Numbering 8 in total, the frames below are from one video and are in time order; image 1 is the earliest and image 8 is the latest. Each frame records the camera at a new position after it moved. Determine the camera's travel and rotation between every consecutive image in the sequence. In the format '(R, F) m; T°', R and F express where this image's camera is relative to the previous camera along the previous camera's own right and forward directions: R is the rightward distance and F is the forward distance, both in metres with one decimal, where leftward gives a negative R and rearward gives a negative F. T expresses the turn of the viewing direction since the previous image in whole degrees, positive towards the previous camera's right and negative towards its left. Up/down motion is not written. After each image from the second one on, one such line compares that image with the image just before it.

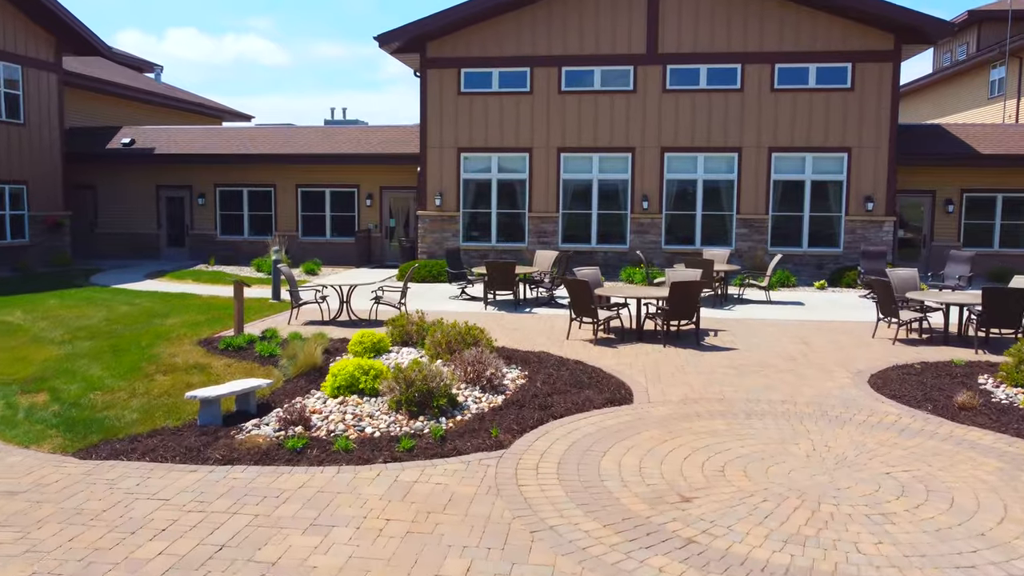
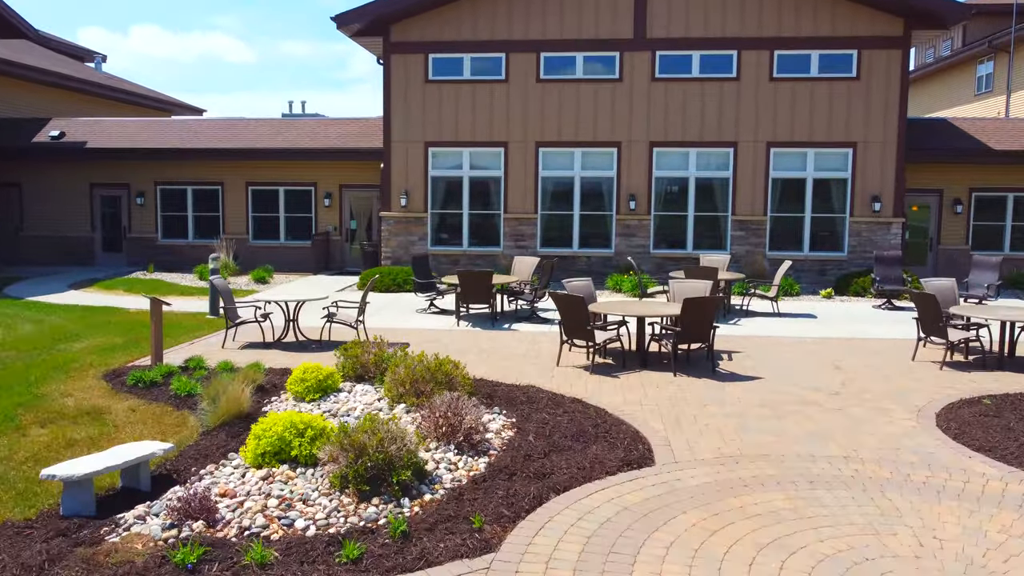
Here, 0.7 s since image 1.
(-0.1, +1.9) m; +2°
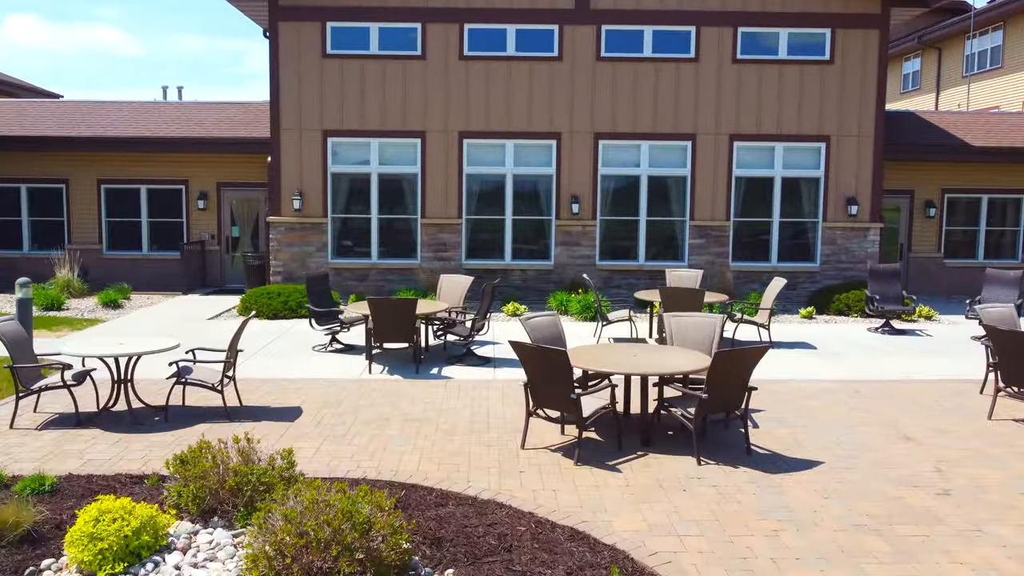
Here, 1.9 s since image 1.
(-0.3, +3.1) m; +7°
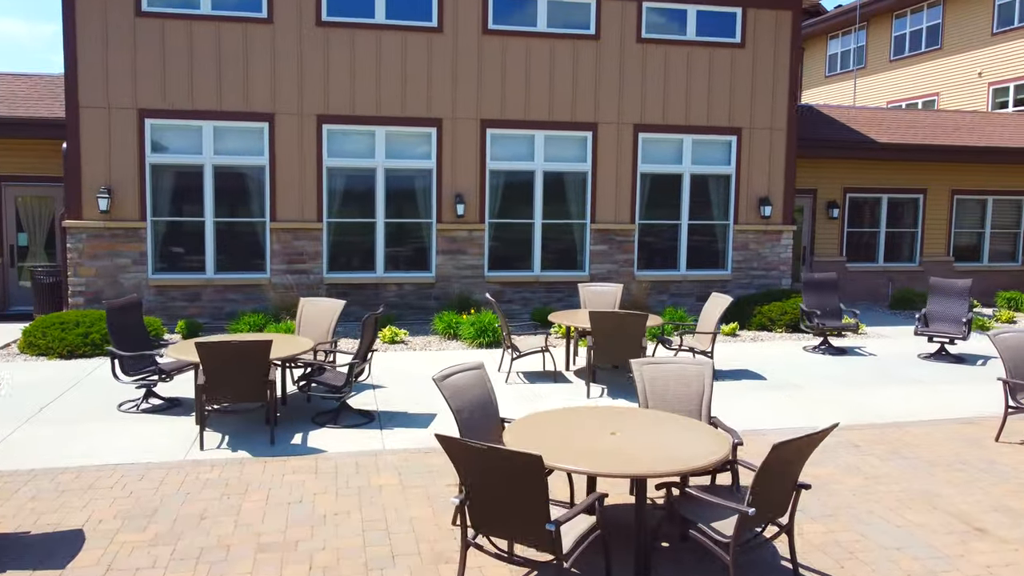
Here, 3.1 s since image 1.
(-0.3, +2.5) m; +10°
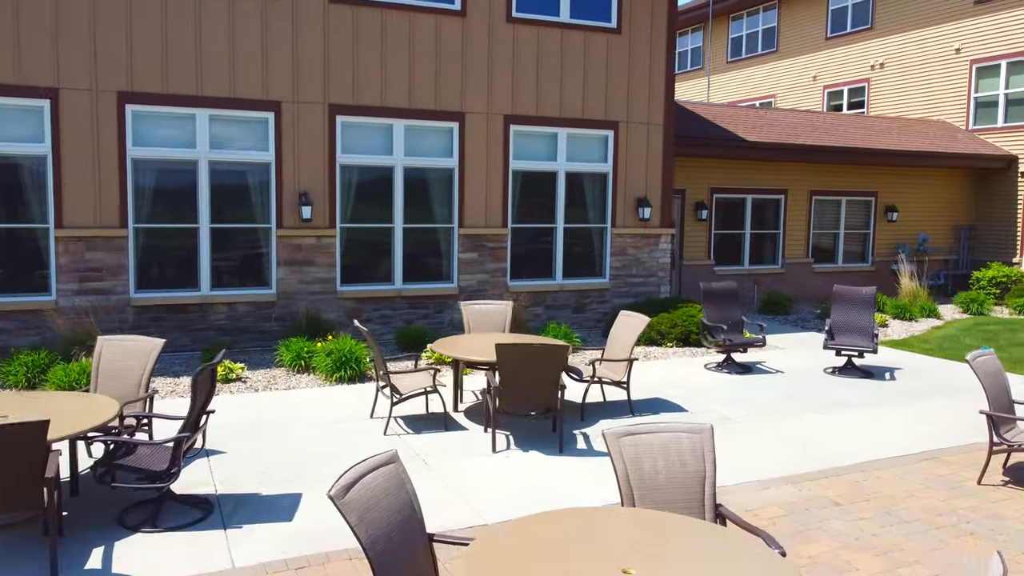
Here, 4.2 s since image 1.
(-0.4, +1.8) m; +12°
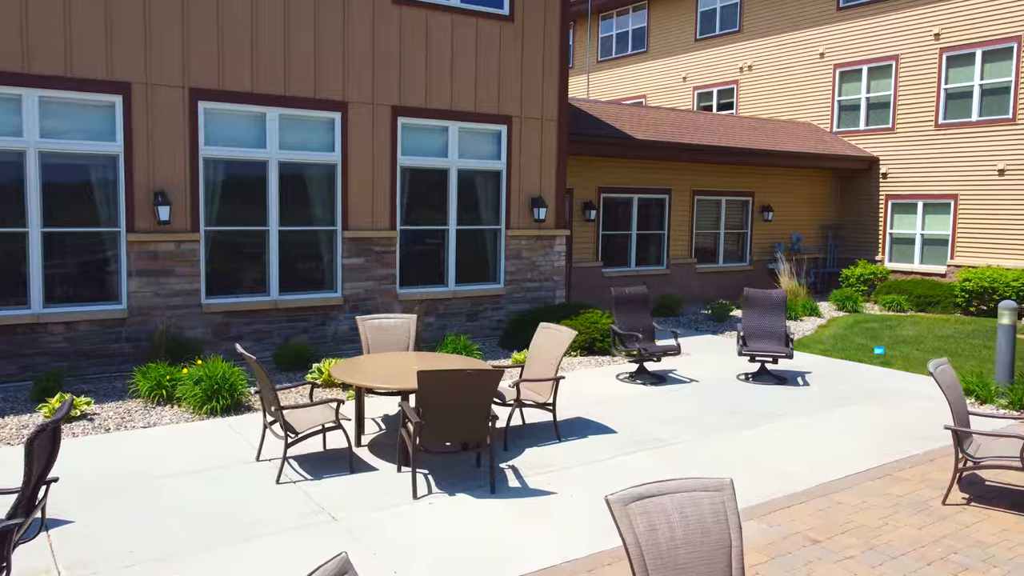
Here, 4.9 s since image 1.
(-0.4, +1.0) m; +10°
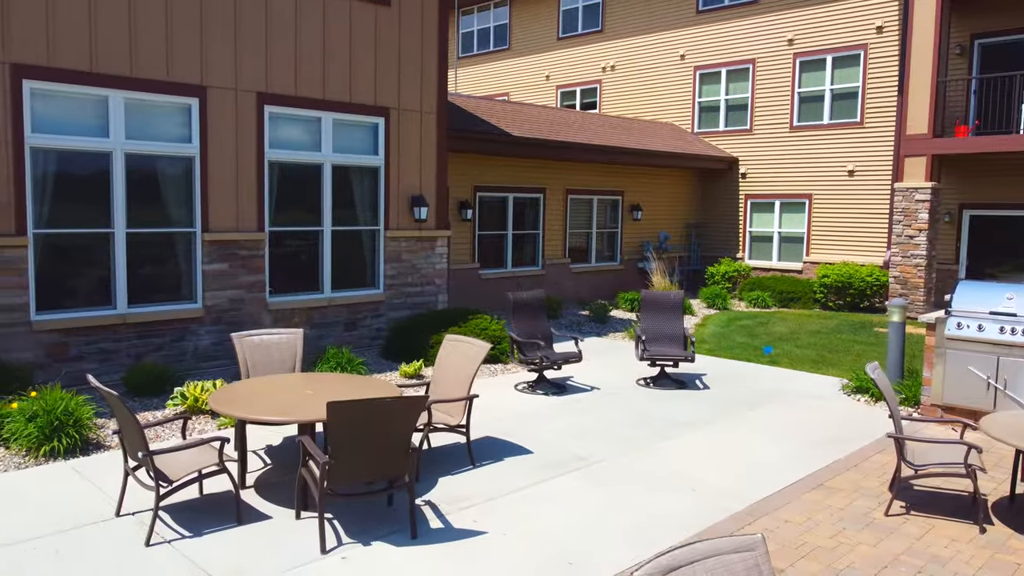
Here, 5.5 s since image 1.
(-0.4, +0.7) m; +10°
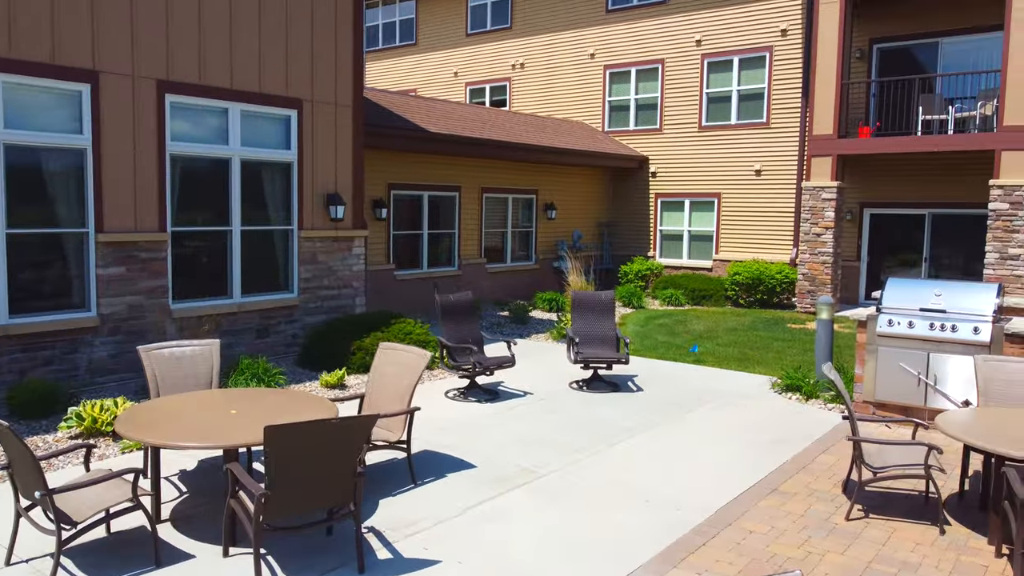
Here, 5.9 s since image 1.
(-0.3, +0.4) m; +7°
